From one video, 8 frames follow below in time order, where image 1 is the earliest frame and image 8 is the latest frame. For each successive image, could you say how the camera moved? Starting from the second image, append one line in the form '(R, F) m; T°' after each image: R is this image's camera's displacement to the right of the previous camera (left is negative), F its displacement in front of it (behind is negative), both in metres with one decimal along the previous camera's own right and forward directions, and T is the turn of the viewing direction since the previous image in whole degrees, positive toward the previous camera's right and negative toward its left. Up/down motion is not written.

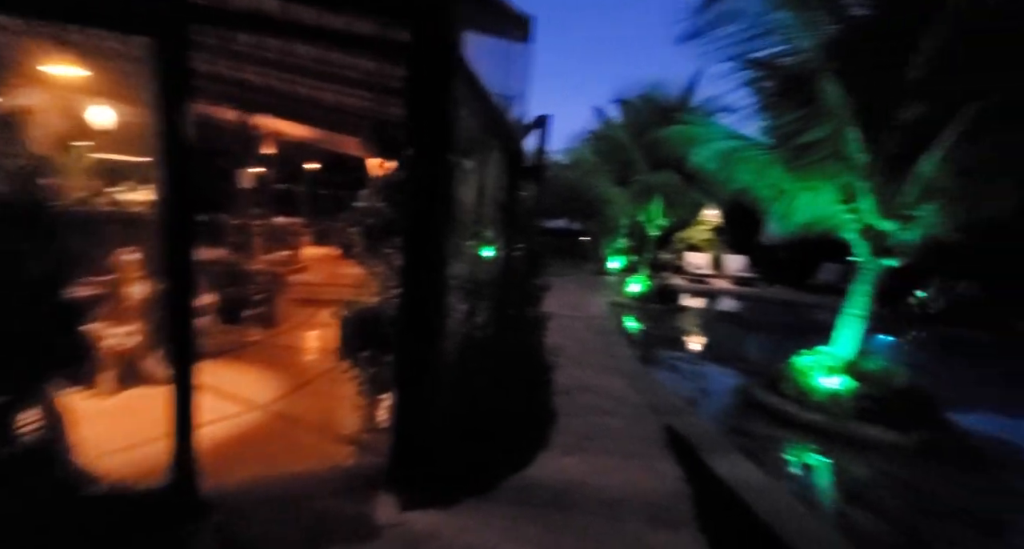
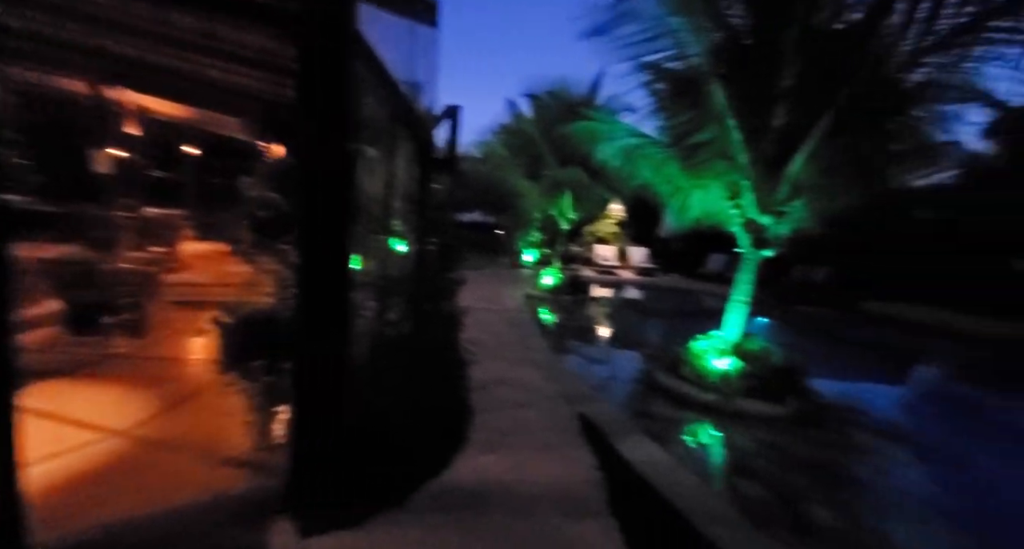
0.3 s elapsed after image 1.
(0.0, +0.1) m; +11°
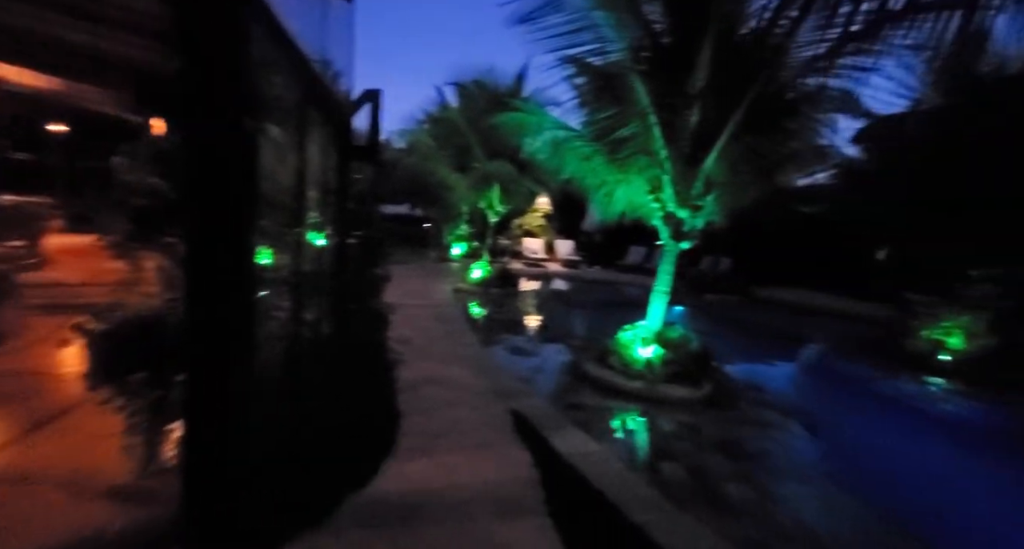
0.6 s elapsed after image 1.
(0.0, +0.1) m; +9°
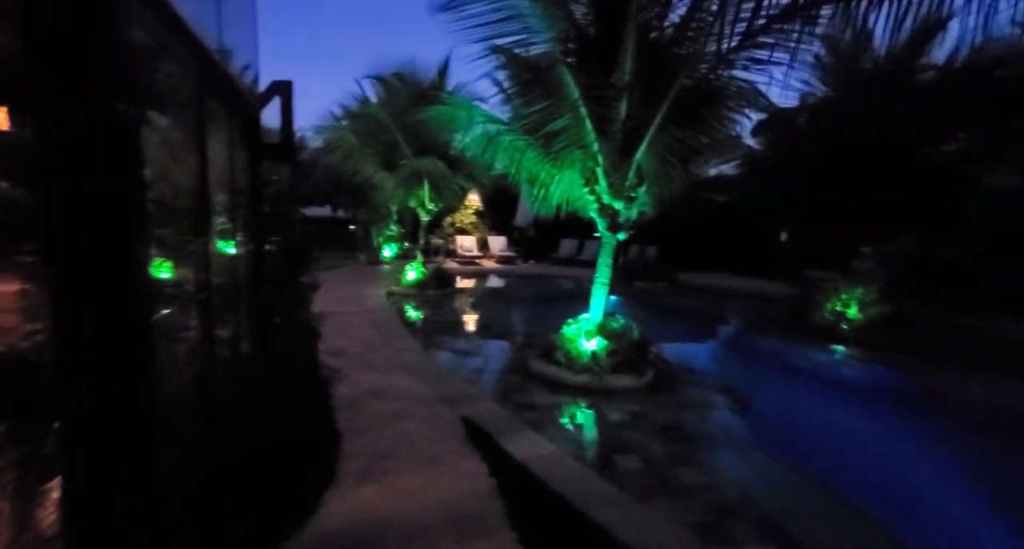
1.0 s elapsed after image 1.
(-0.1, +0.2) m; +9°
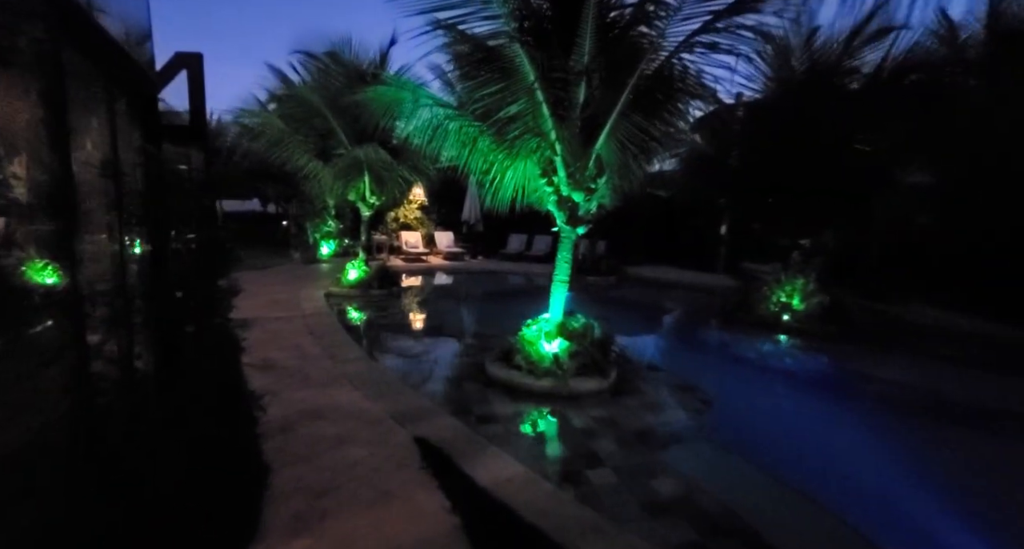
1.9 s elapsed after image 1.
(-0.1, +0.5) m; +7°
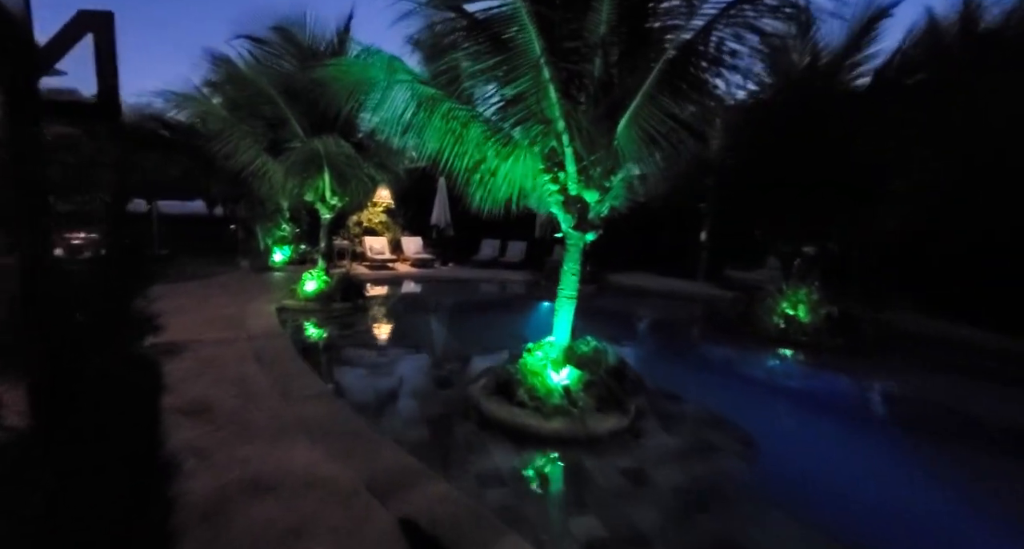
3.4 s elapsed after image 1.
(-0.4, +1.0) m; +5°
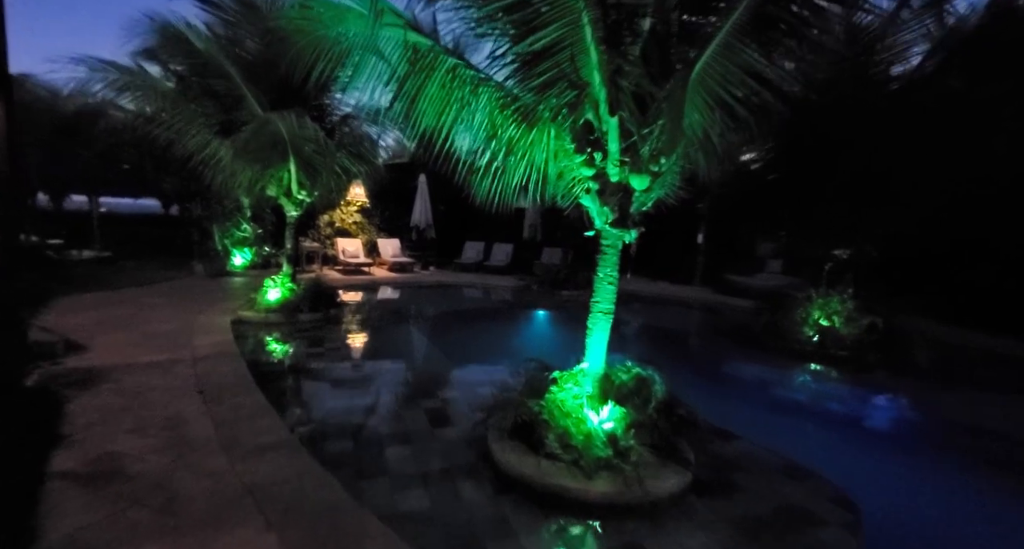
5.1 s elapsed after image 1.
(-0.4, +1.1) m; +3°
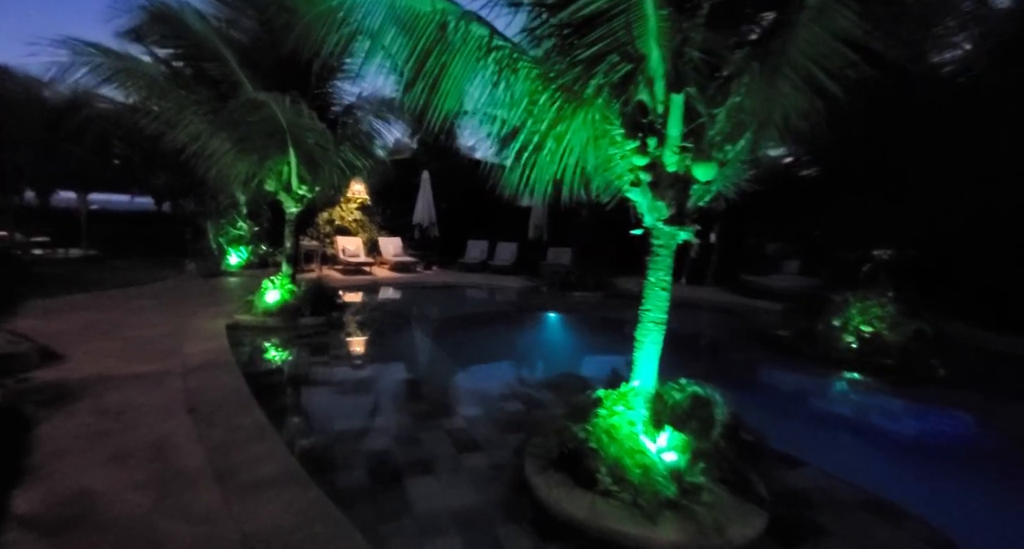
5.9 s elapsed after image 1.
(-0.3, +0.5) m; 0°
